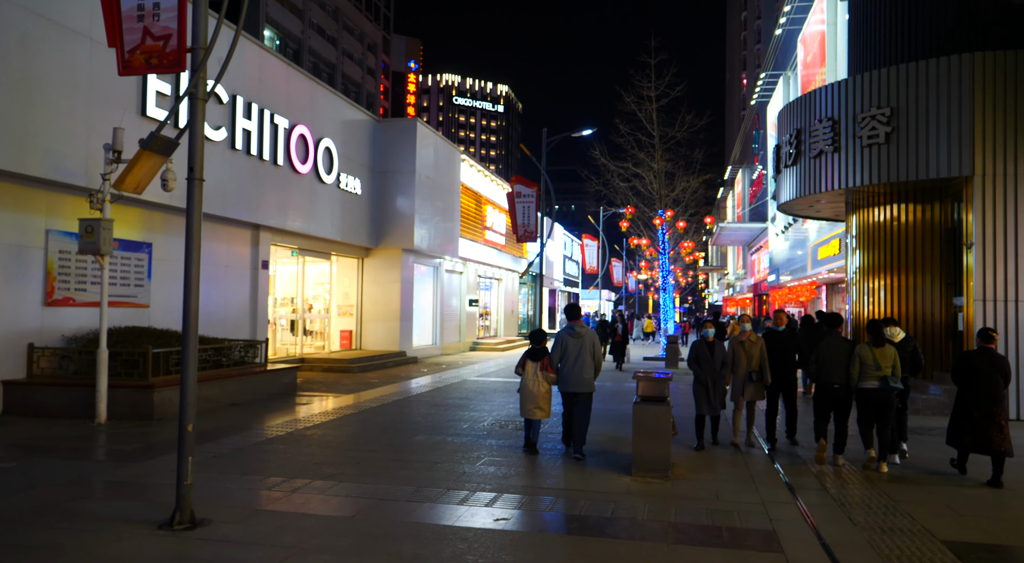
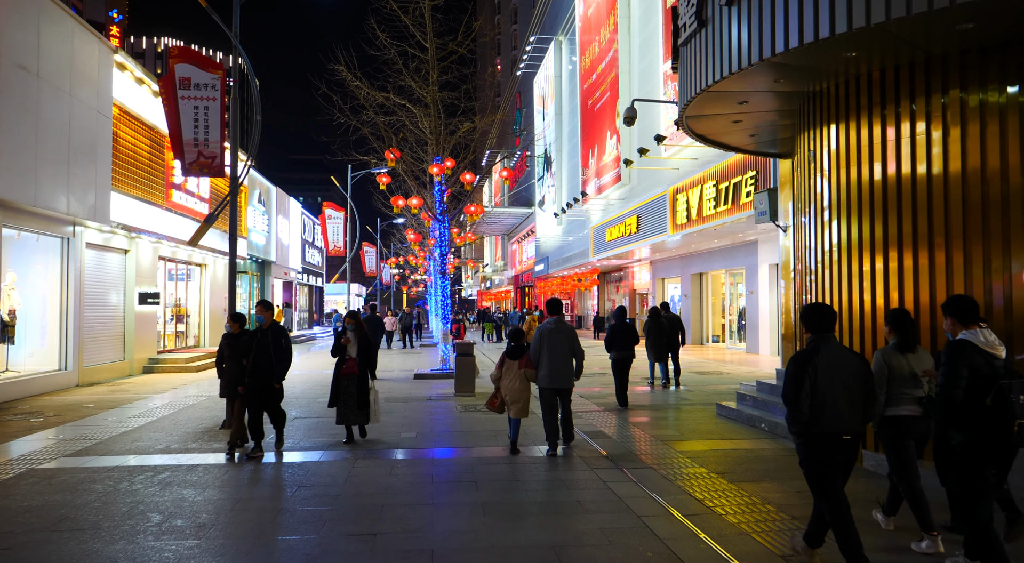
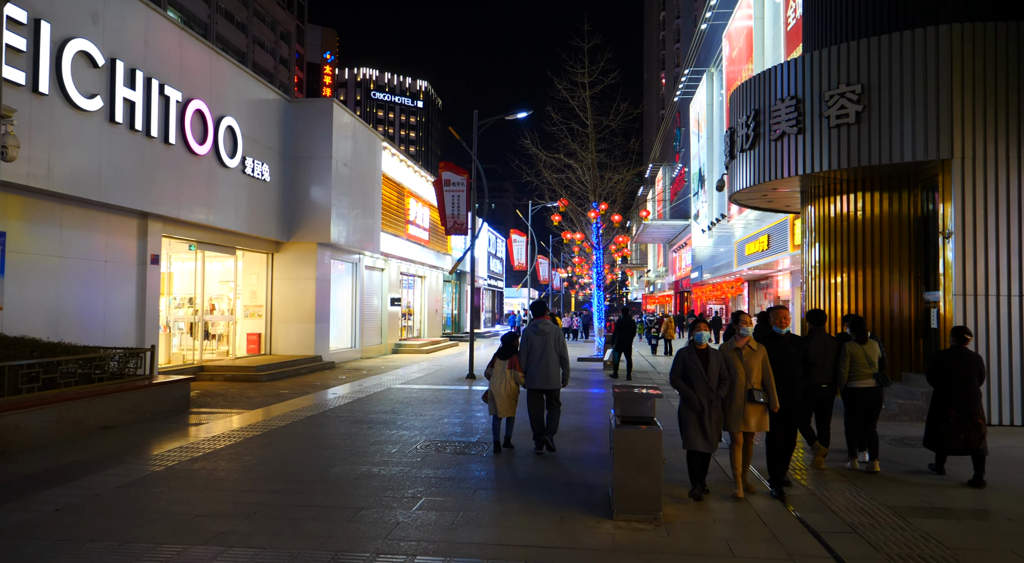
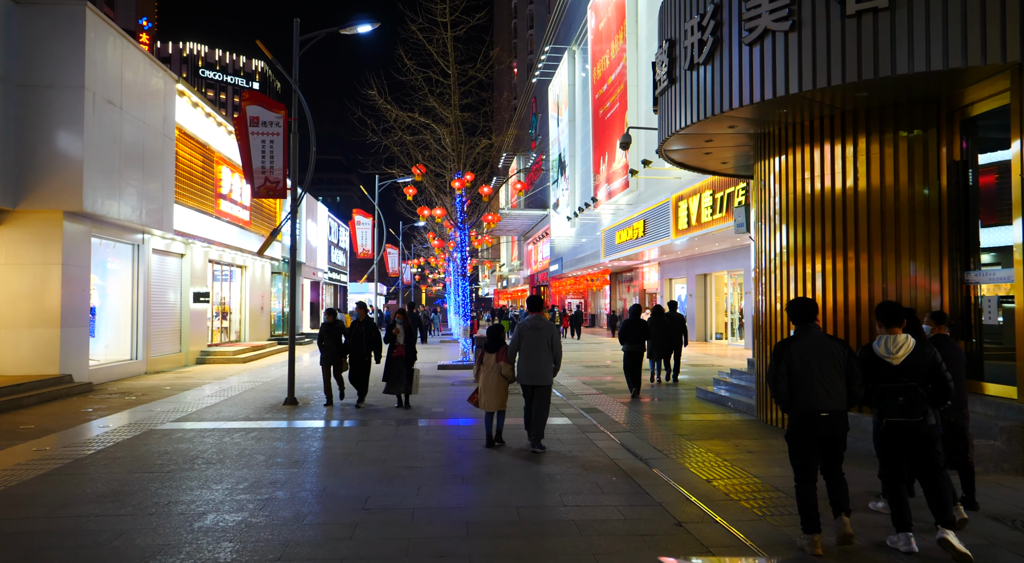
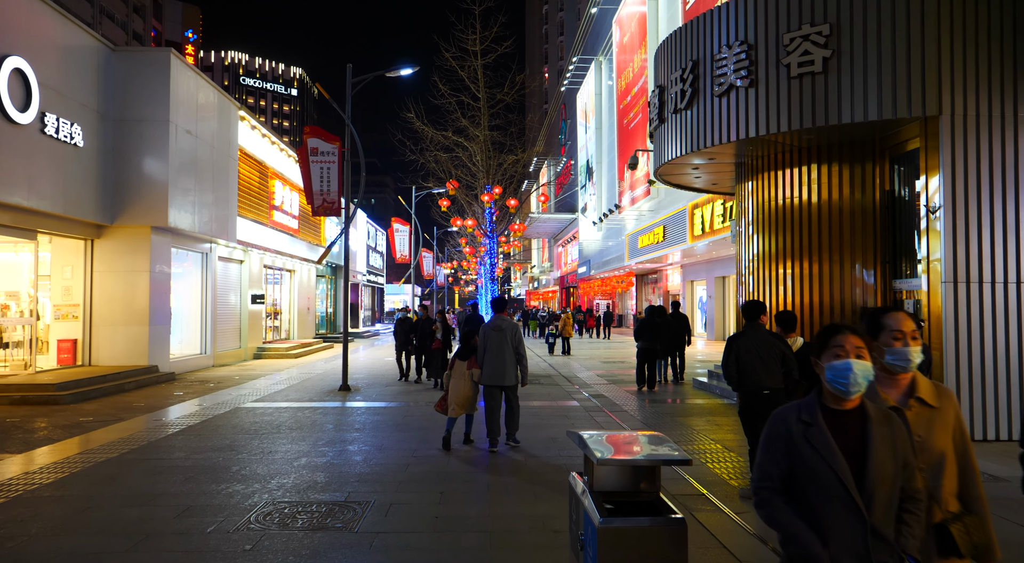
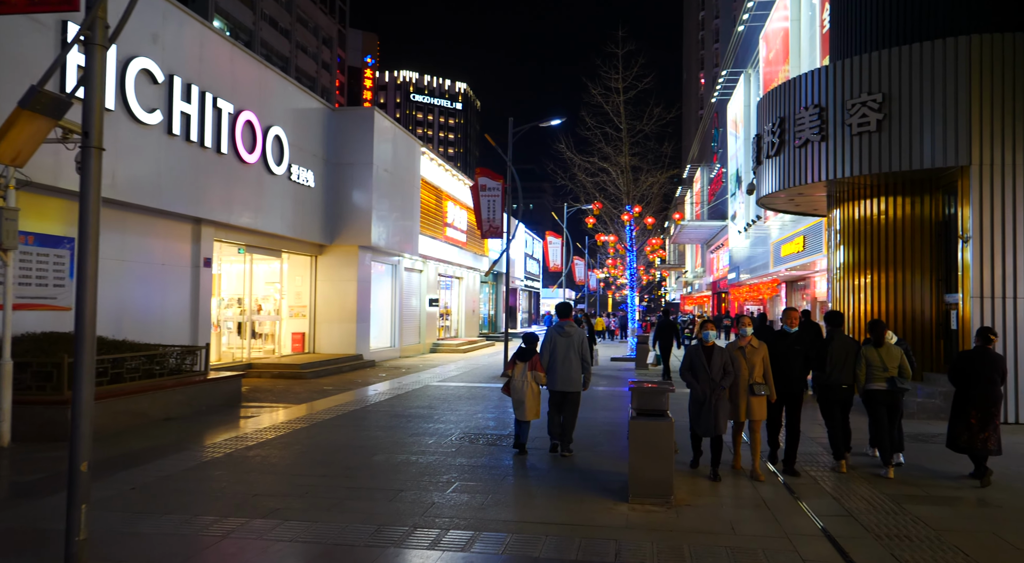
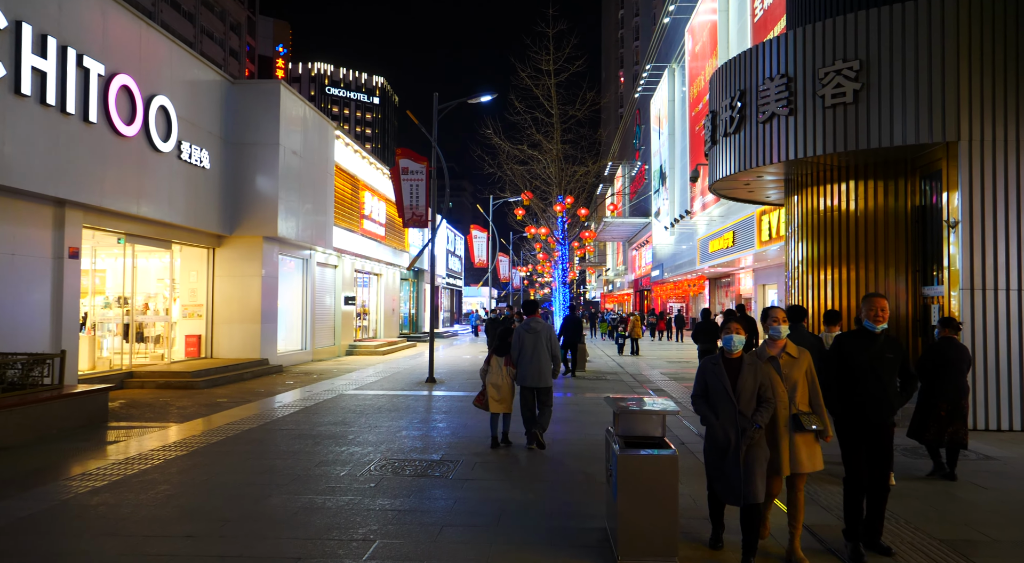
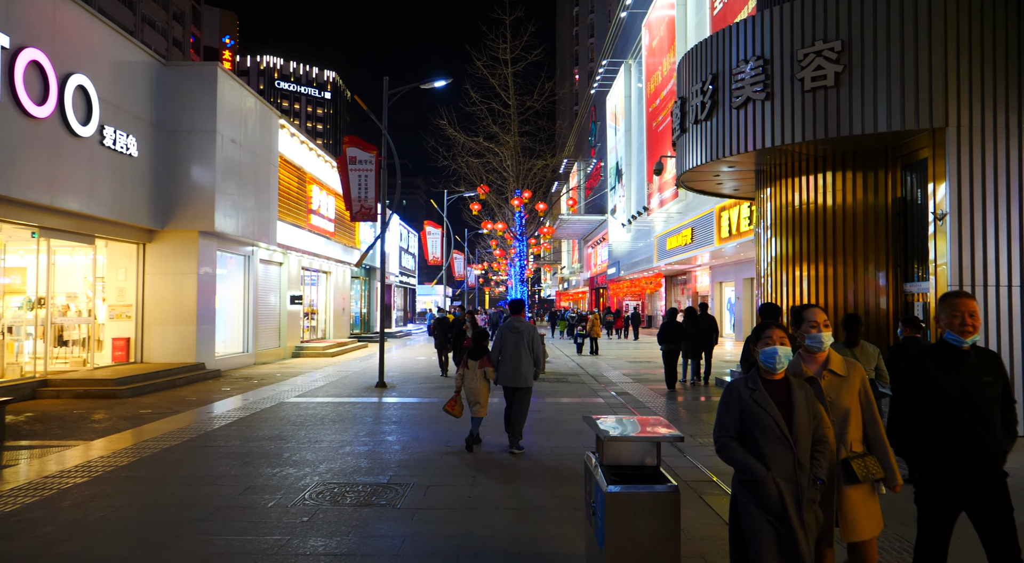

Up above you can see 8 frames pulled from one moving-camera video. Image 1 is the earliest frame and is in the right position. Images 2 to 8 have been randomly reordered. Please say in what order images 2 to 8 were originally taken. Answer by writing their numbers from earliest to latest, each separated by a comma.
6, 3, 7, 8, 5, 4, 2
